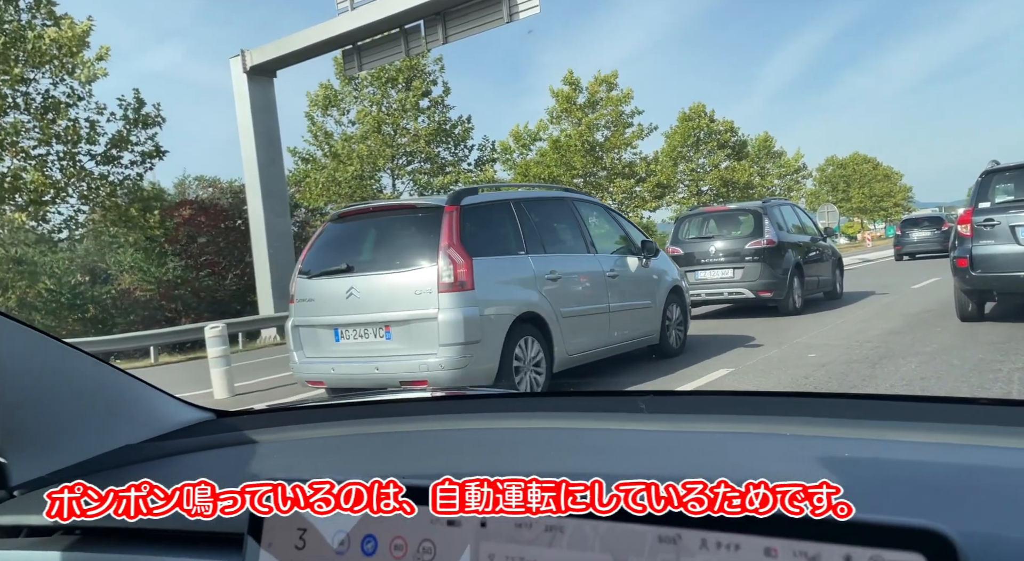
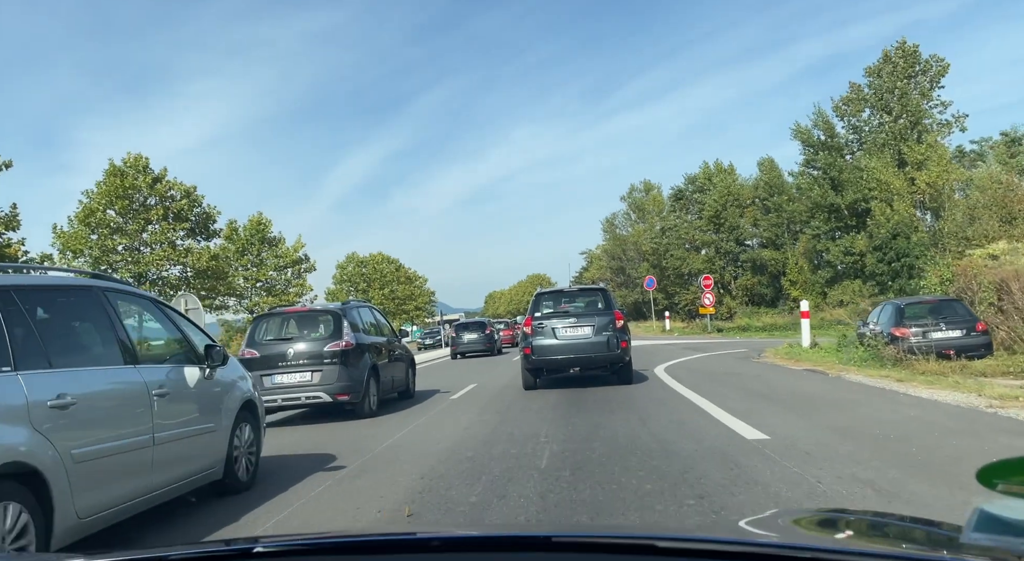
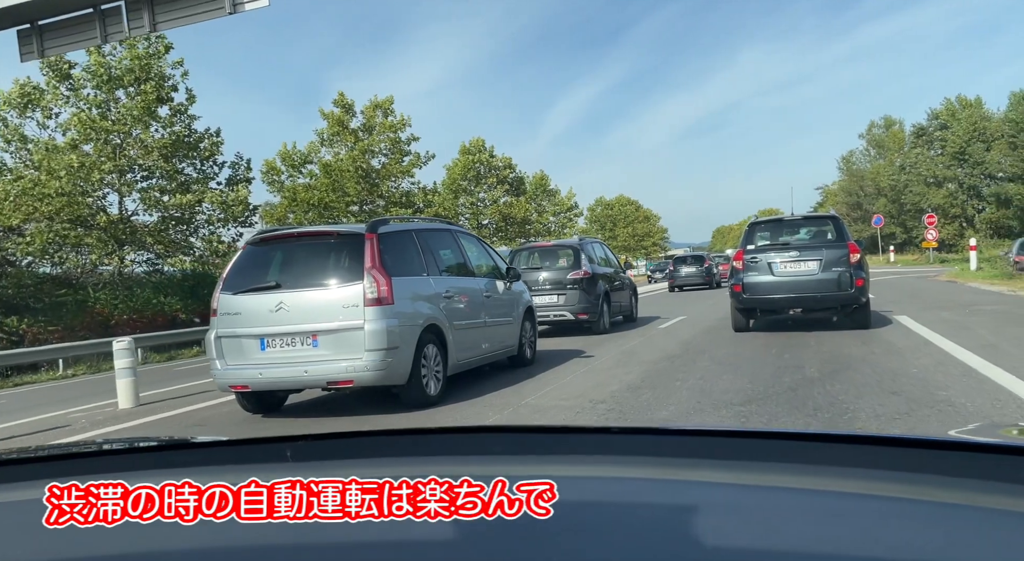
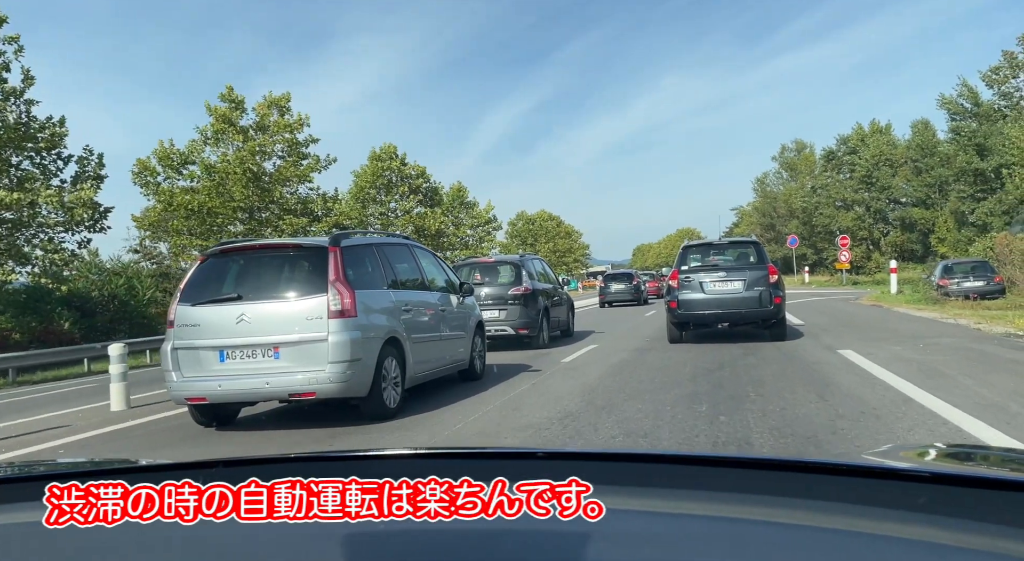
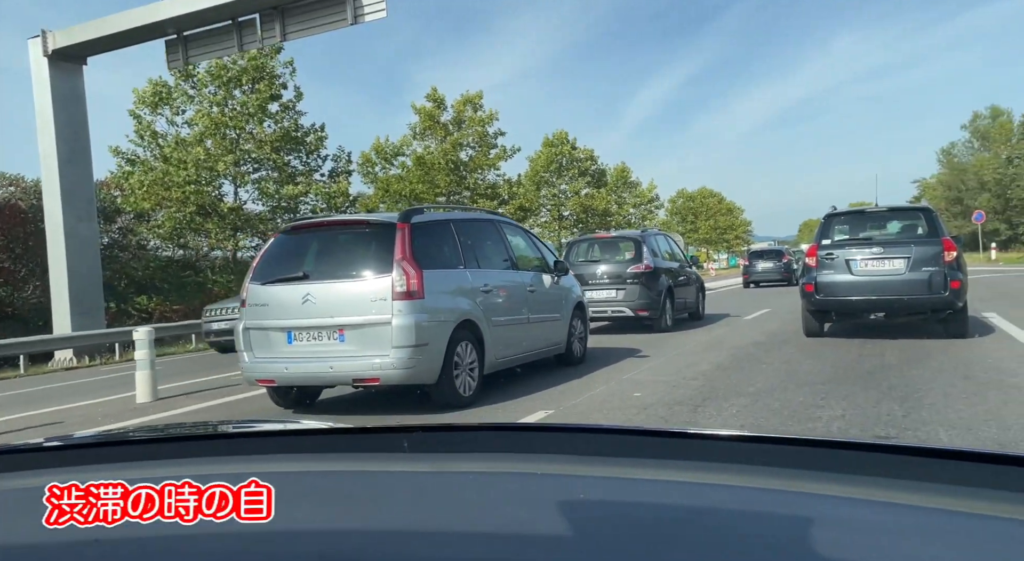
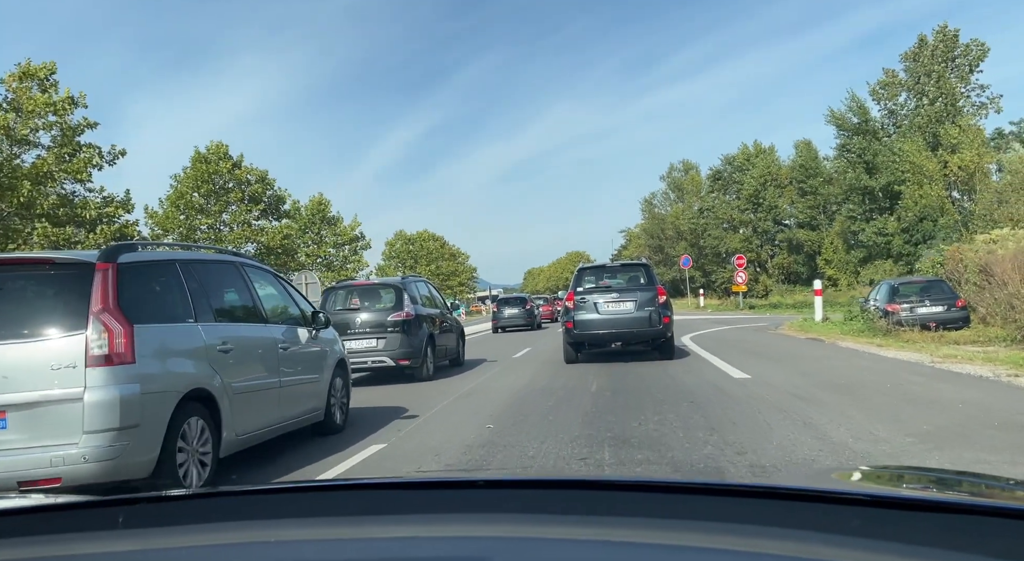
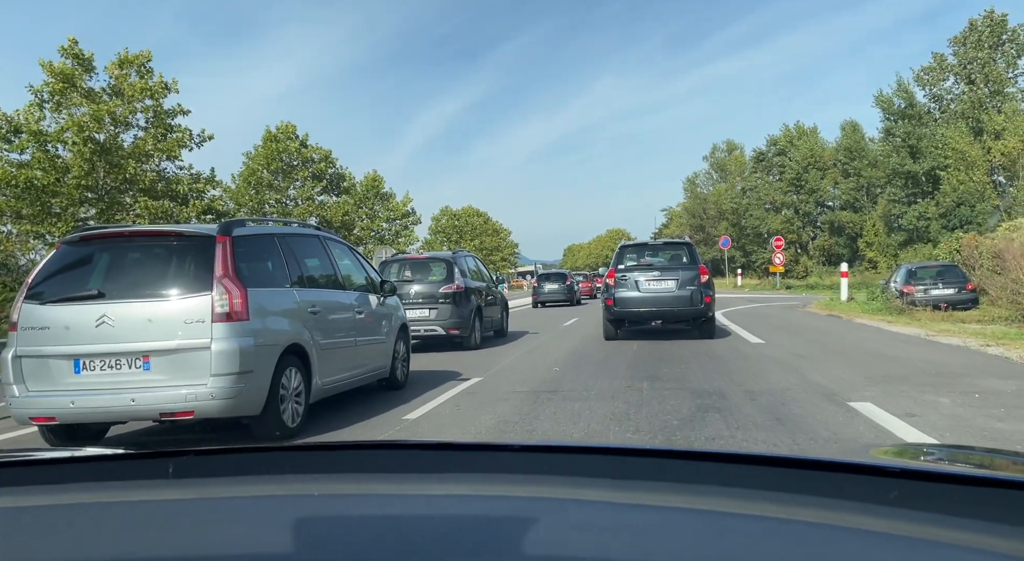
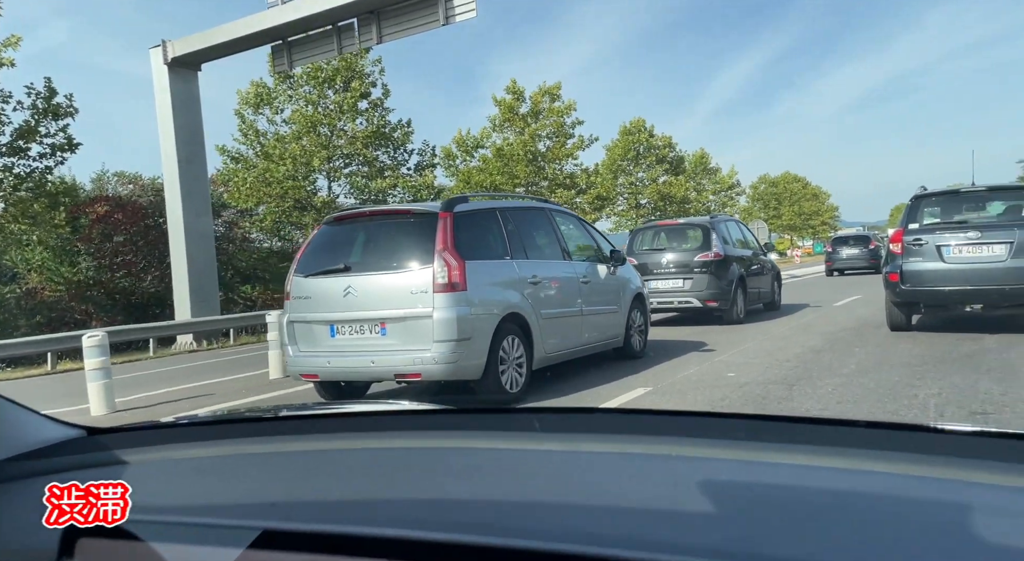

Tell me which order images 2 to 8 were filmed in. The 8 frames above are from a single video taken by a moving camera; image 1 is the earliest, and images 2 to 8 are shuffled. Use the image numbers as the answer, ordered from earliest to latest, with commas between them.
8, 5, 3, 4, 7, 6, 2
